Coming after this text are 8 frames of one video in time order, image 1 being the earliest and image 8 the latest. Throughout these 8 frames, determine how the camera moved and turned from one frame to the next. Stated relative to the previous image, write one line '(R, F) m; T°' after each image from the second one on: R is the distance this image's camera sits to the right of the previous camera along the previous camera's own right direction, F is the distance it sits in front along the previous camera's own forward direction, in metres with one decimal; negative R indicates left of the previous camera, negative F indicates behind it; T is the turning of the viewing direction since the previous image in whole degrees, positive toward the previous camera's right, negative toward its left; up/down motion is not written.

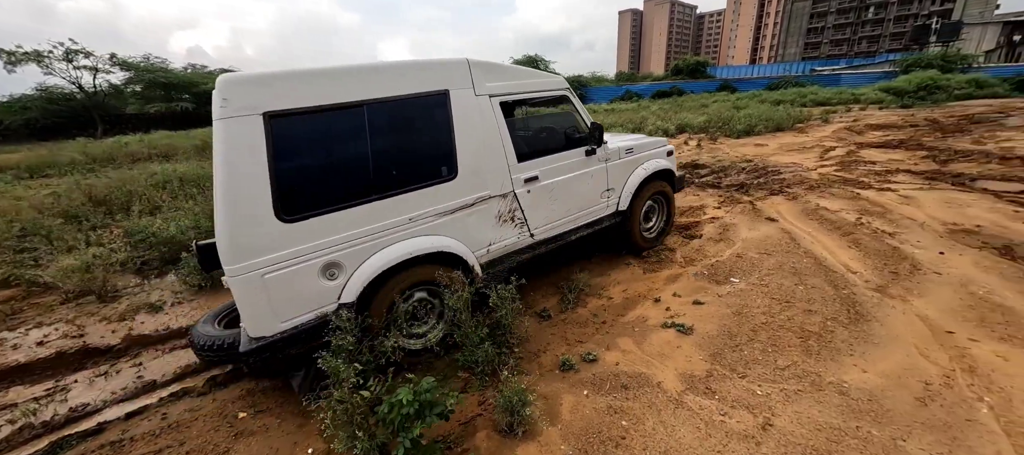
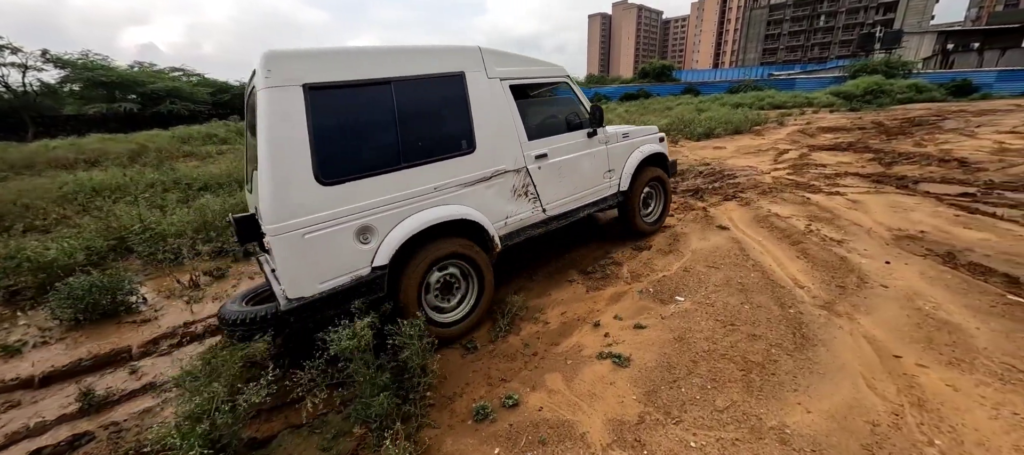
(+0.4, +0.3) m; +4°
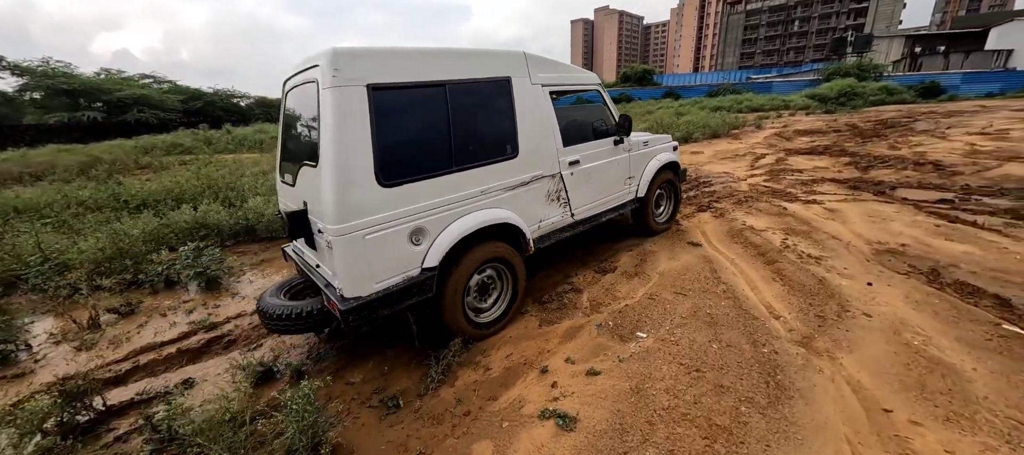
(+0.4, +0.4) m; +2°
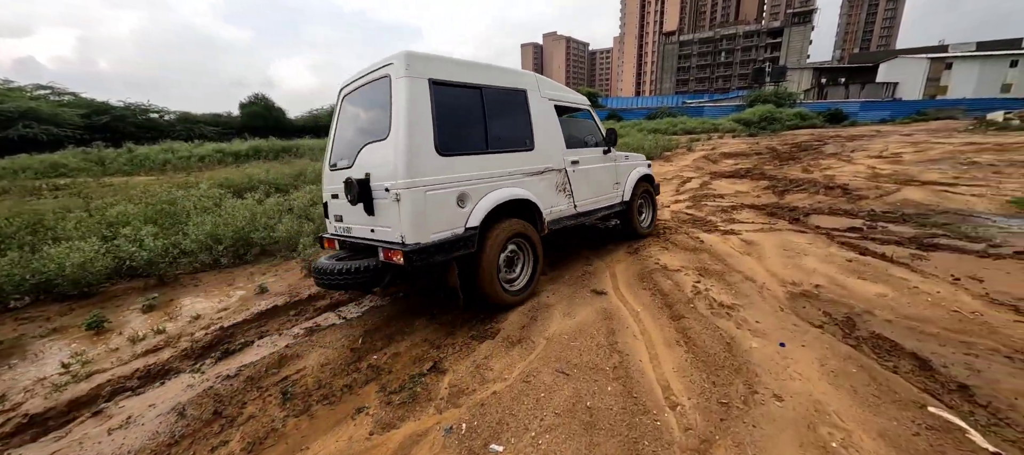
(+0.8, +0.7) m; +7°
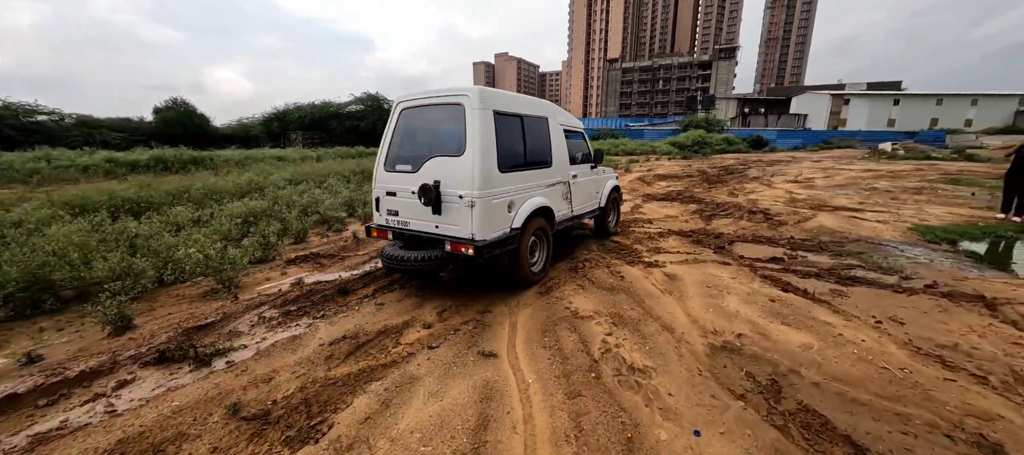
(+0.7, +0.7) m; +7°
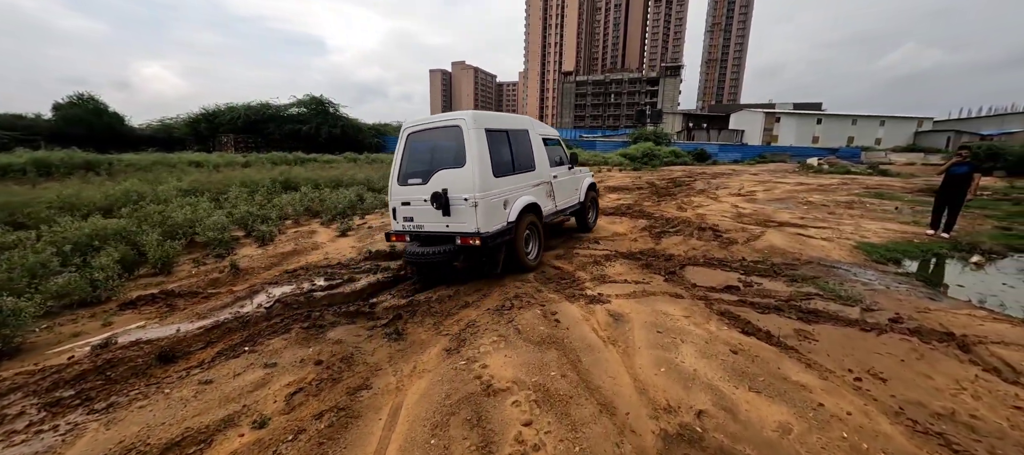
(+0.5, +0.9) m; +6°
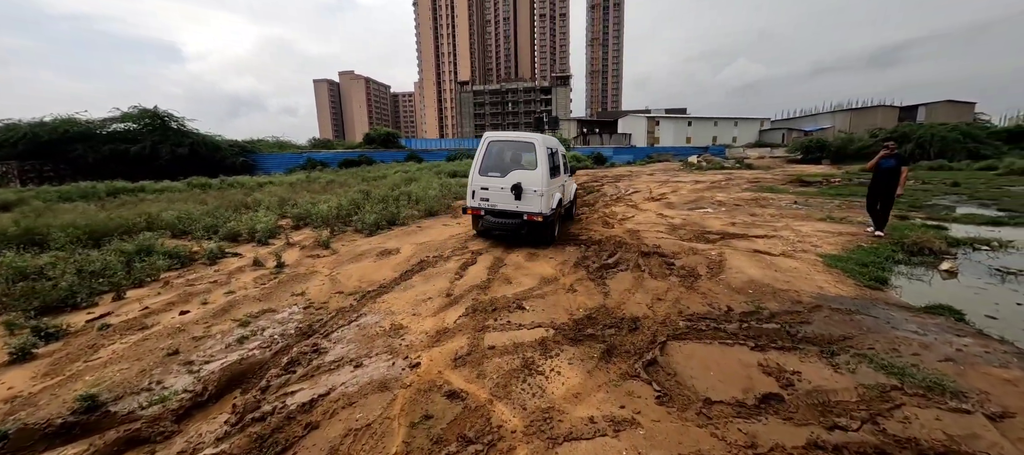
(+0.5, +2.5) m; +14°
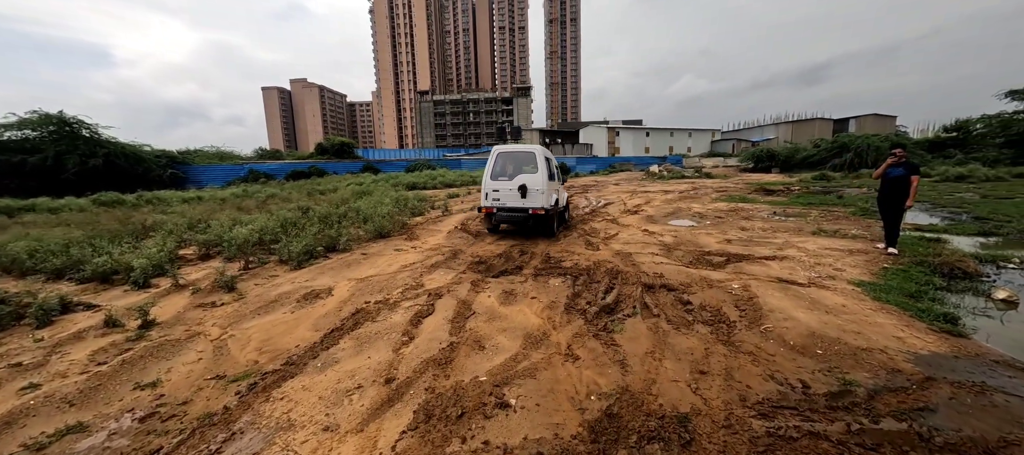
(-0.1, +1.5) m; +6°
